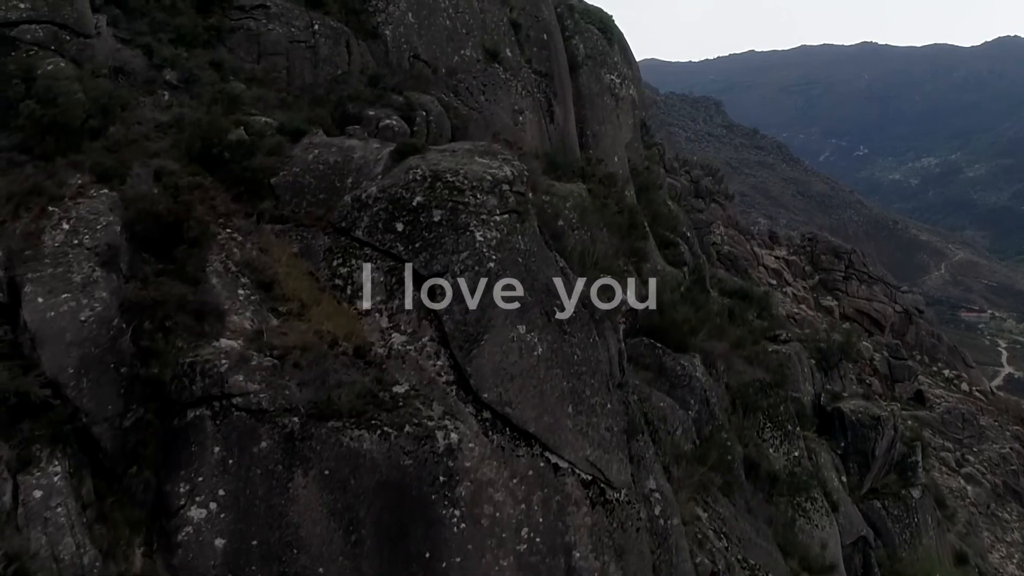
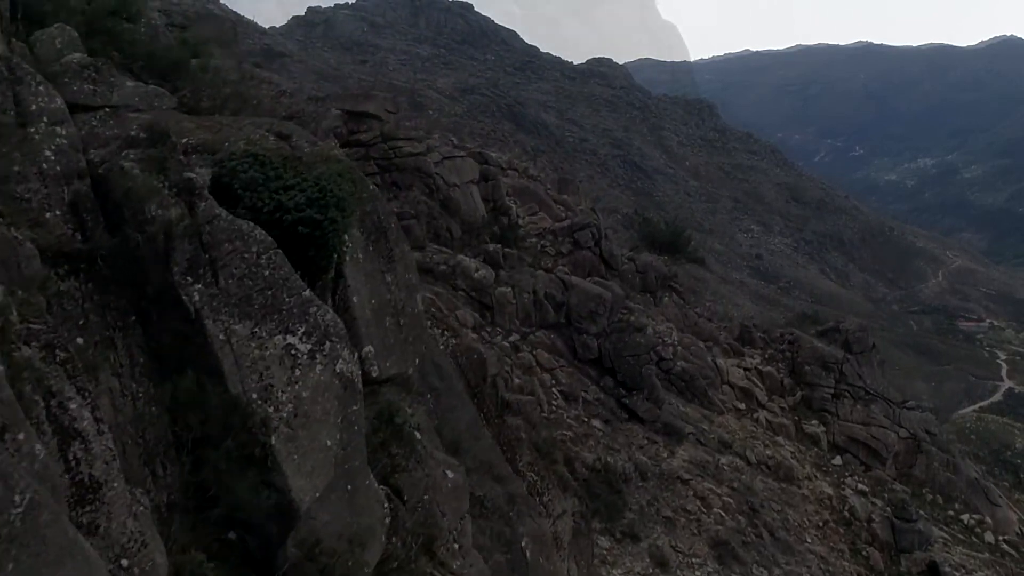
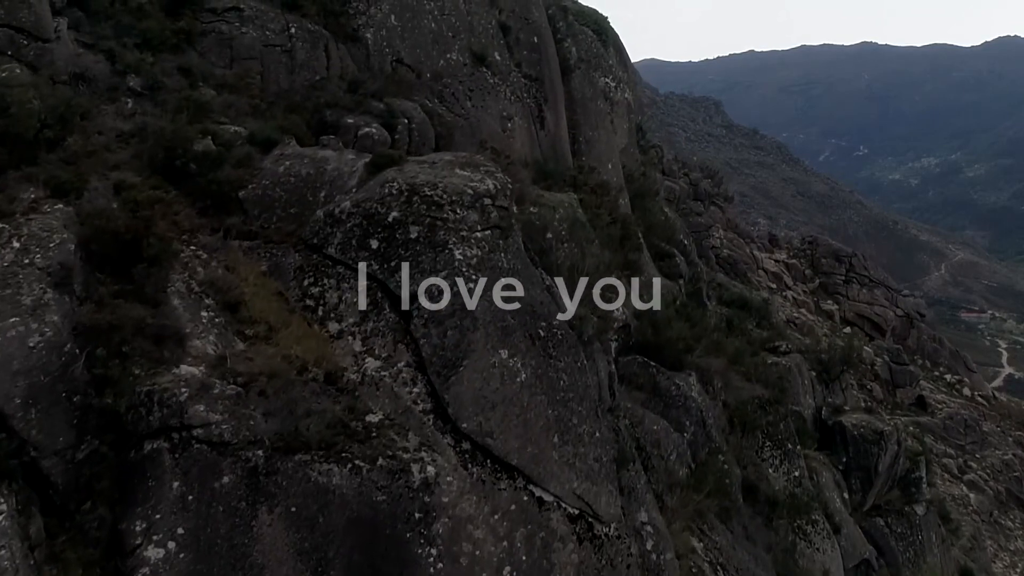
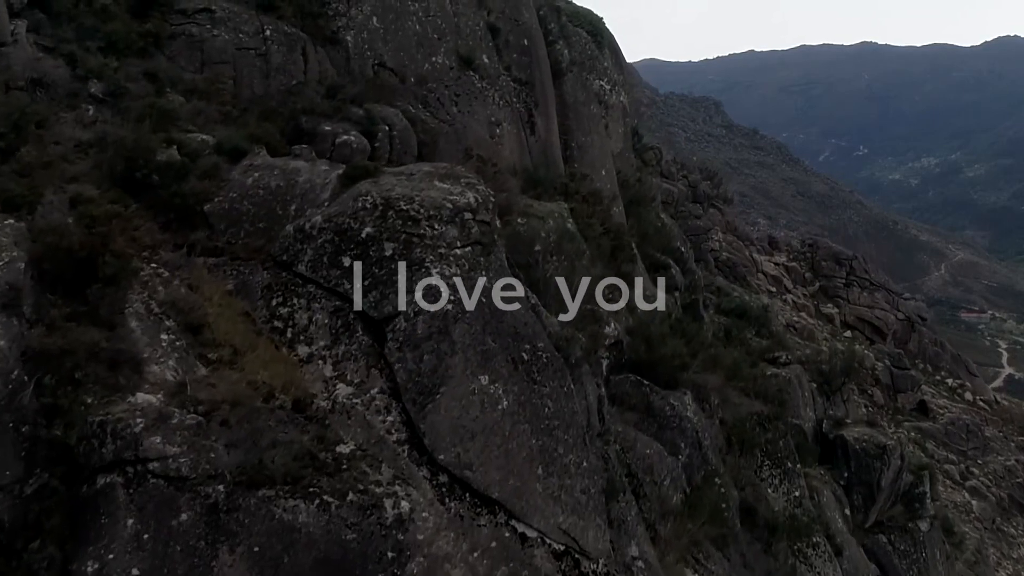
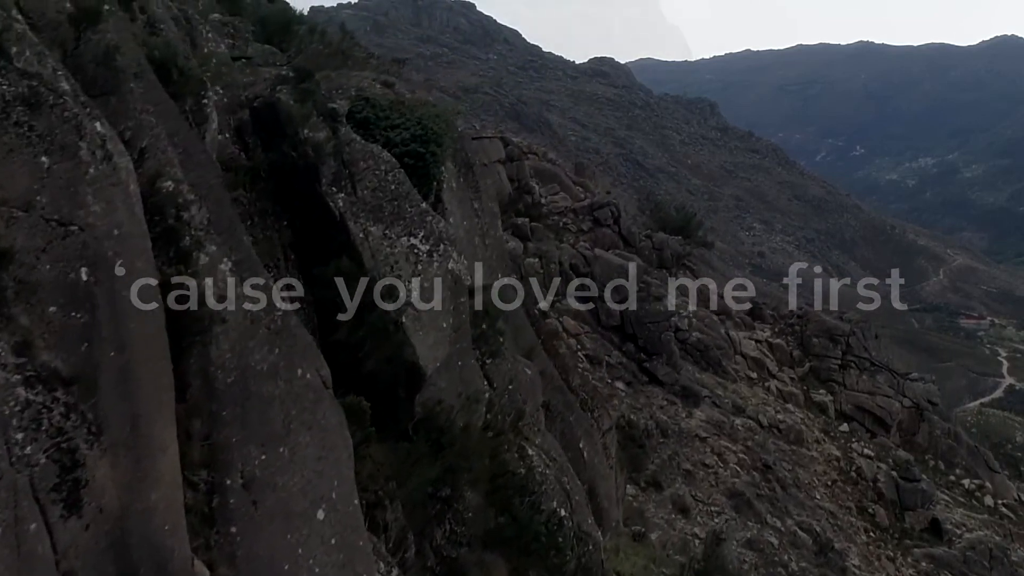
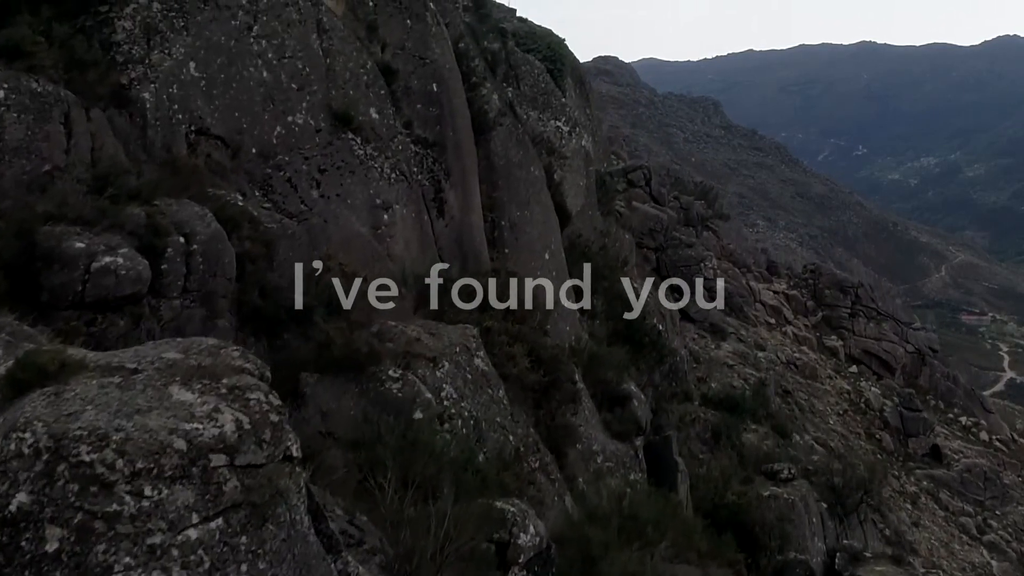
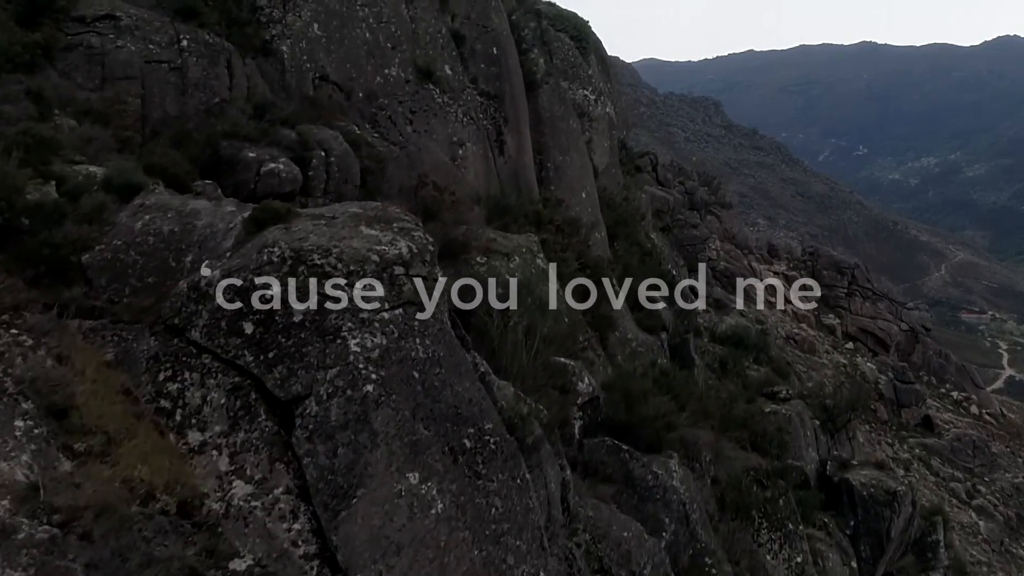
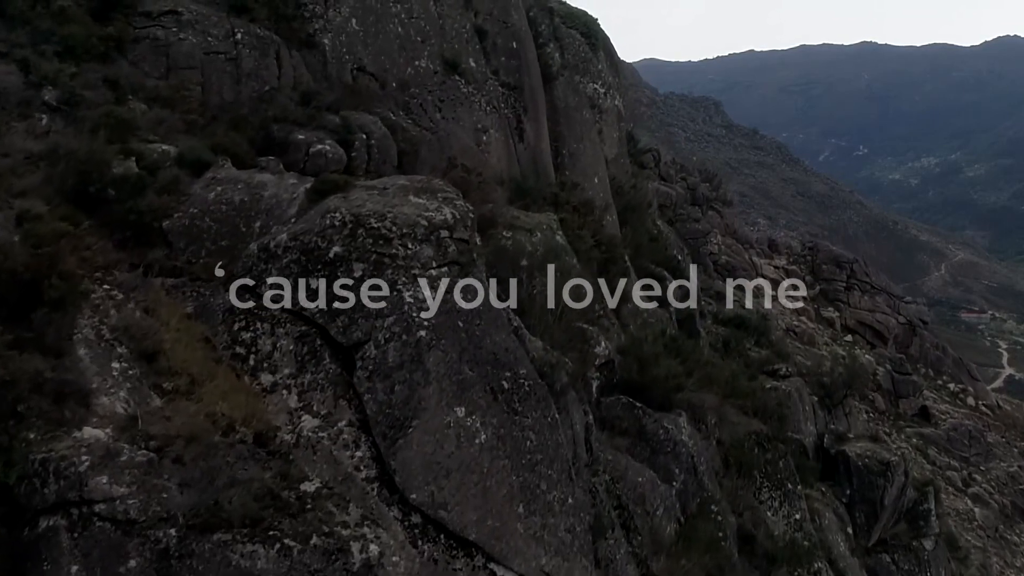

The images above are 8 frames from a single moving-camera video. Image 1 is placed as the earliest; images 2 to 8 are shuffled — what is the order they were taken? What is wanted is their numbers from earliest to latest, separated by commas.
3, 4, 8, 7, 6, 5, 2
